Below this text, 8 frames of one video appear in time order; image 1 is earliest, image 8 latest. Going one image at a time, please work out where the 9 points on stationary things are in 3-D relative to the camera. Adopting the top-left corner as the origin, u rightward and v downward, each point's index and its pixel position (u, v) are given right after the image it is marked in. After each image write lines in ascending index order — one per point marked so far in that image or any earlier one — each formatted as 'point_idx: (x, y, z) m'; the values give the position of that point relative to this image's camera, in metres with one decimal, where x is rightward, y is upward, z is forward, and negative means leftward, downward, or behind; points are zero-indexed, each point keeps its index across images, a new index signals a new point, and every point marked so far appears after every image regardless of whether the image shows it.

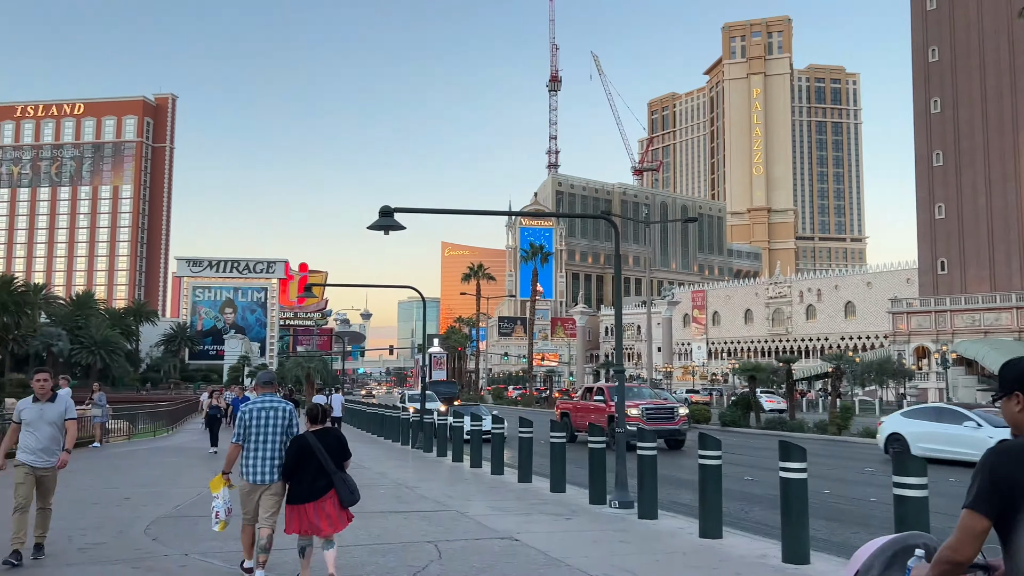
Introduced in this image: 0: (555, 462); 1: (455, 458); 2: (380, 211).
0: (+0.6, -2.4, +11.1) m
1: (-1.1, -3.2, +15.8) m
2: (-1.5, +0.9, +9.1) m
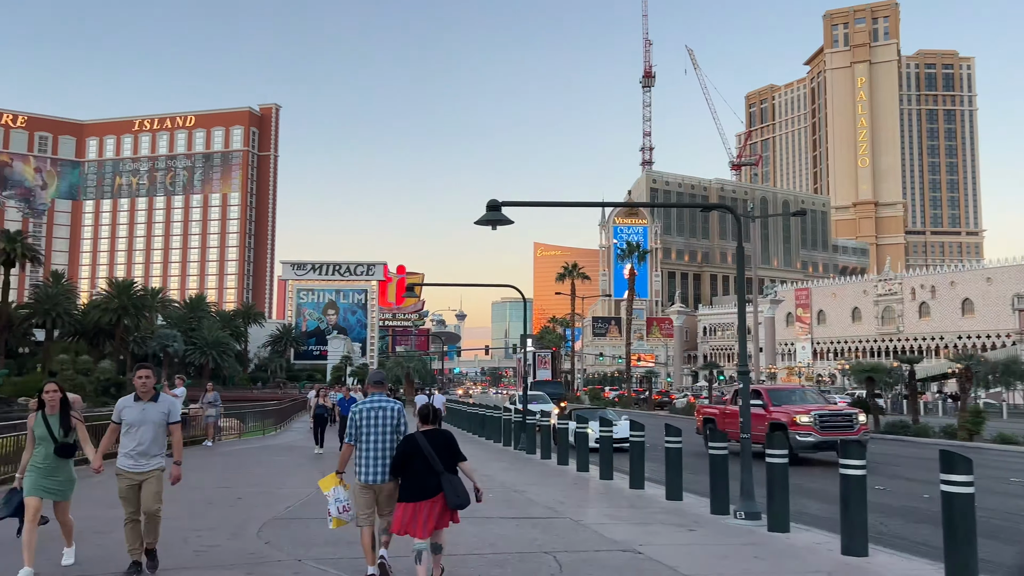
0: (+2.0, -2.3, +10.6) m
1: (+0.9, -3.2, +15.4) m
2: (-0.3, +0.9, +8.8) m
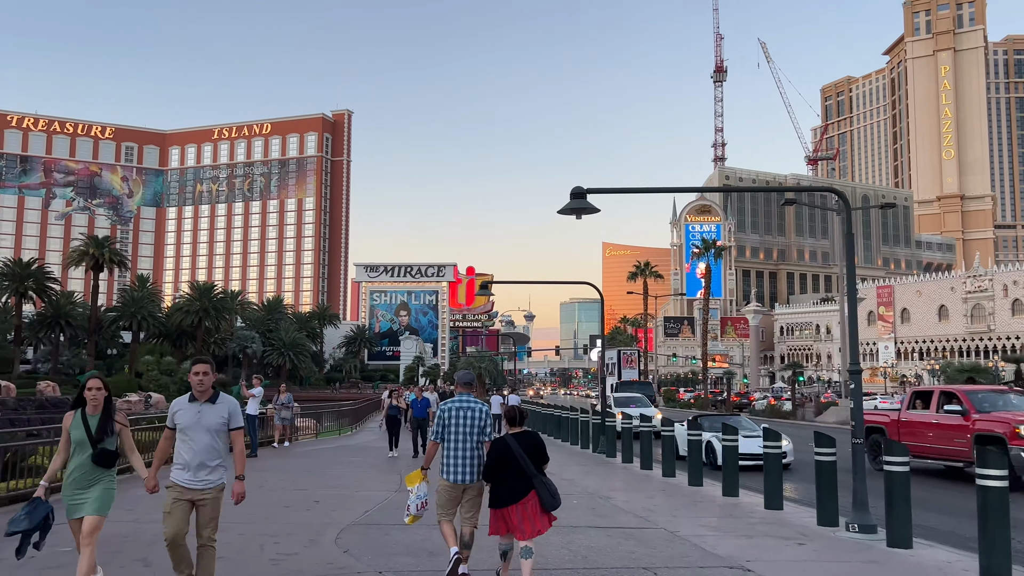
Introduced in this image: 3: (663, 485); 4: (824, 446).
0: (+3.1, -2.2, +9.8) m
1: (+2.3, -3.1, +14.7) m
2: (+0.6, +0.9, +8.3) m
3: (+2.2, -2.9, +12.0) m
4: (+3.2, -1.6, +8.5) m
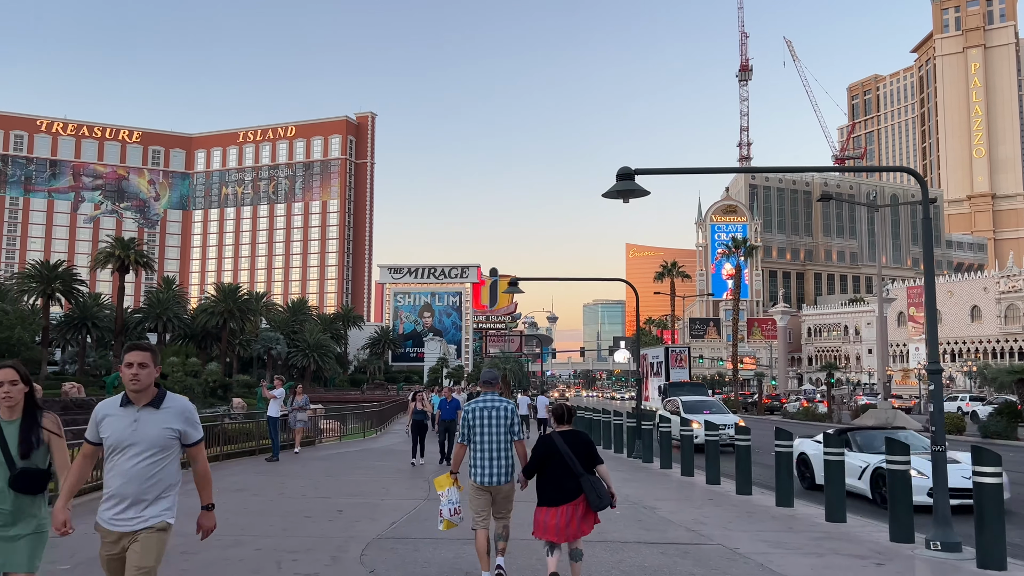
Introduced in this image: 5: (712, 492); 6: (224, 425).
0: (+3.5, -2.1, +9.0) m
1: (+2.9, -3.1, +13.9) m
2: (+1.0, +1.0, +7.5) m
3: (+2.7, -2.8, +11.2) m
4: (+3.6, -1.5, +7.7) m
5: (+2.8, -2.8, +11.4) m
6: (-5.4, -2.6, +15.7) m
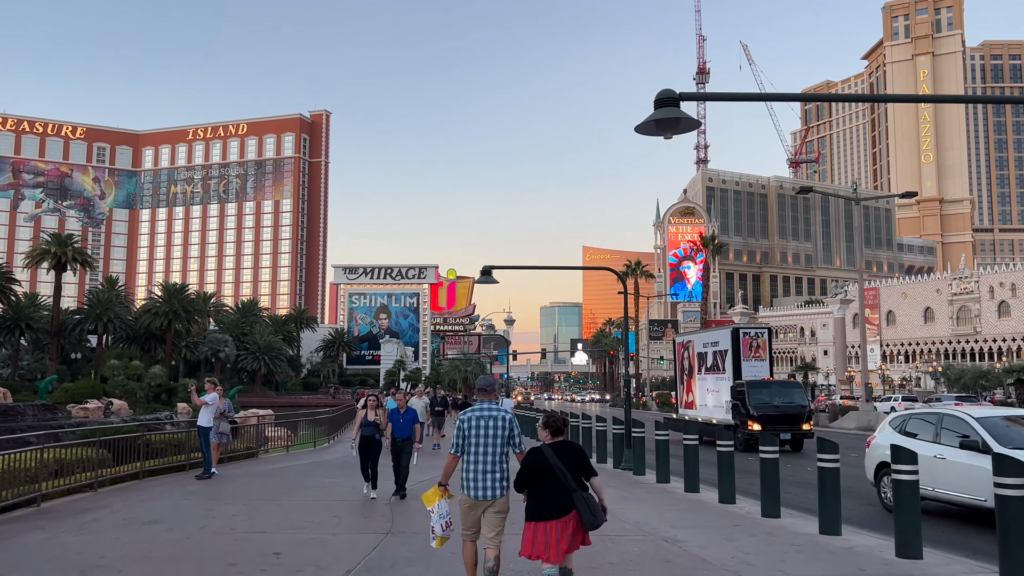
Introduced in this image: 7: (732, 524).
0: (+3.4, -1.9, +7.1) m
1: (+2.5, -2.9, +12.0) m
2: (+1.0, +1.2, +5.5) m
3: (+2.5, -2.6, +9.3) m
4: (+3.6, -1.3, +5.9) m
5: (+2.5, -2.6, +9.5) m
6: (-5.9, -2.4, +13.3) m
7: (+2.4, -2.5, +8.9) m
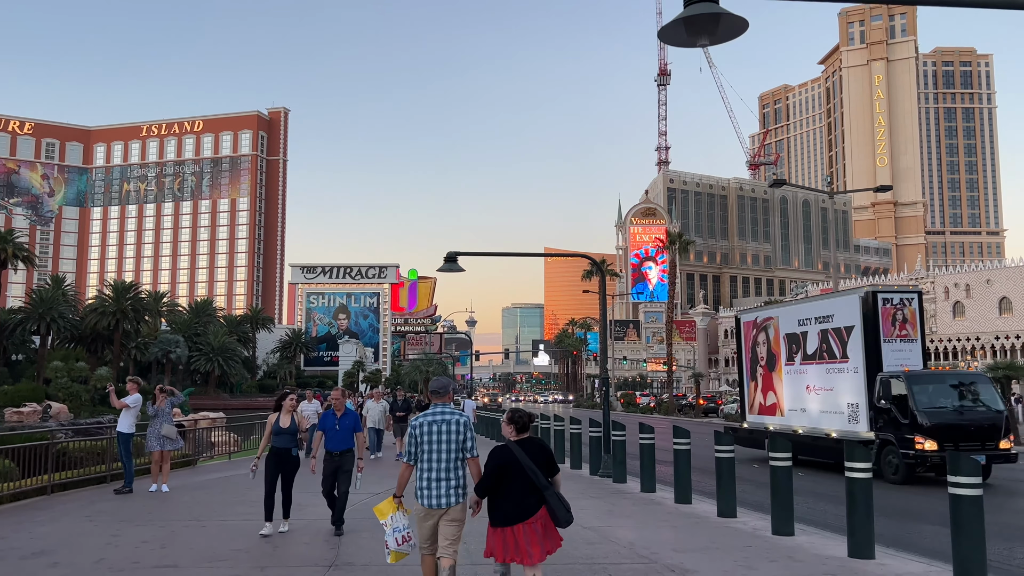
0: (+3.2, -1.7, +5.8) m
1: (+2.1, -2.7, +10.6) m
2: (+0.9, +1.4, +4.1) m
3: (+2.2, -2.4, +8.0) m
4: (+3.4, -1.1, +4.6) m
5: (+2.3, -2.4, +8.2) m
6: (-6.3, -2.2, +11.6) m
7: (+2.1, -2.4, +7.6) m
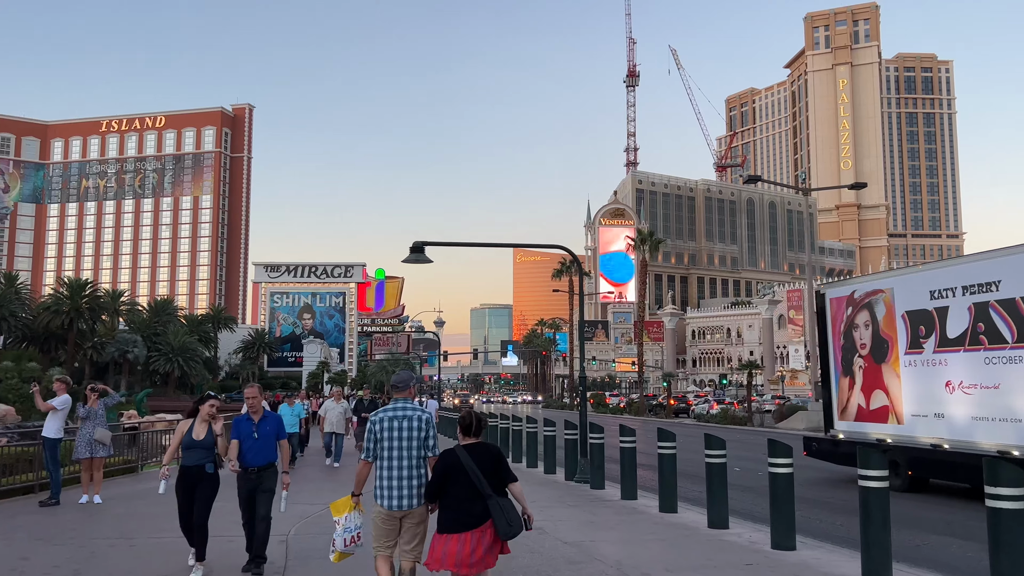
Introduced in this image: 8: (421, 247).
0: (+3.0, -1.6, +5.1) m
1: (+1.8, -2.6, +9.8) m
2: (+0.8, +1.6, +3.3) m
3: (+2.0, -2.3, +7.1) m
4: (+3.3, -1.0, +3.8) m
5: (+2.0, -2.3, +7.4) m
6: (-6.7, -2.0, +10.4) m
7: (+1.9, -2.2, +6.8) m
8: (-1.4, +0.6, +12.8) m
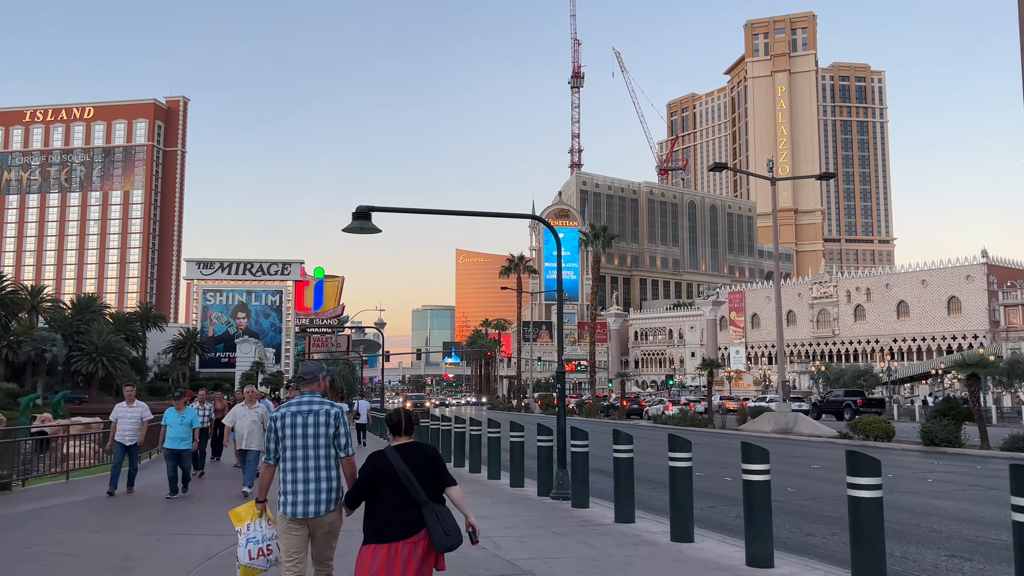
0: (+3.1, -1.3, +3.1) m
1: (+1.5, -2.3, +7.7) m
2: (+1.0, +1.9, +1.2) m
3: (+1.9, -2.0, +5.1) m
4: (+3.5, -0.7, +1.9) m
5: (+1.9, -2.0, +5.3) m
6: (-7.0, -1.7, +7.8) m
7: (+1.8, -1.9, +4.7) m
8: (-1.9, +0.9, +10.5) m
